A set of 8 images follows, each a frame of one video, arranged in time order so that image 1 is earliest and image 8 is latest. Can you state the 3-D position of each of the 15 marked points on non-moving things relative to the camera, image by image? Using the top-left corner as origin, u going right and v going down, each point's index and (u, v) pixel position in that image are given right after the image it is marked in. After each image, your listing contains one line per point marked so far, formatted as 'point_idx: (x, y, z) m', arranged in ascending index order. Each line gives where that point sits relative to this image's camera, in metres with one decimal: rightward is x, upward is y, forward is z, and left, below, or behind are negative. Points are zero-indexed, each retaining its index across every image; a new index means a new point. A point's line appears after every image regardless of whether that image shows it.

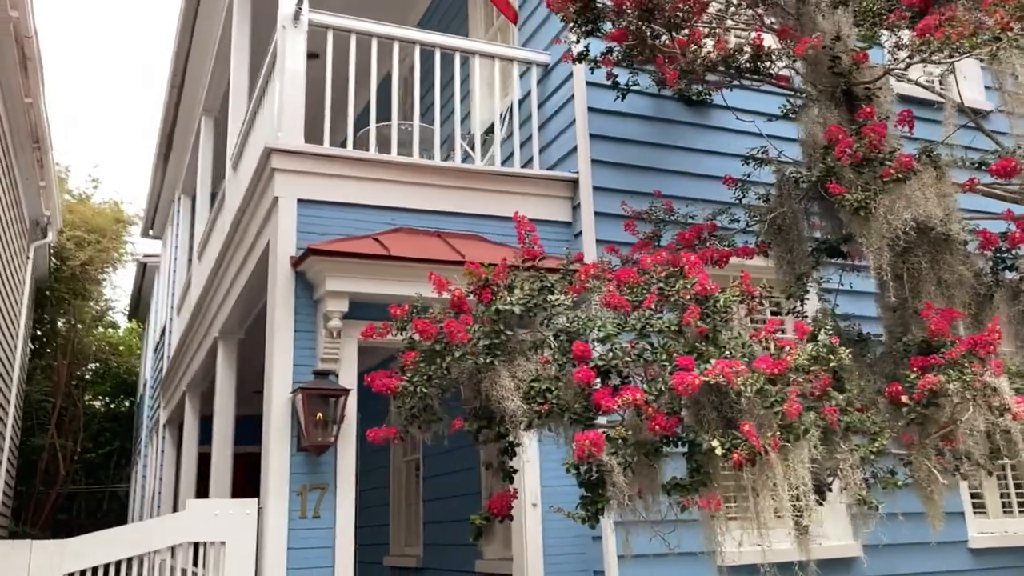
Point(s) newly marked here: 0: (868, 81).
0: (+1.6, +0.9, +3.9) m
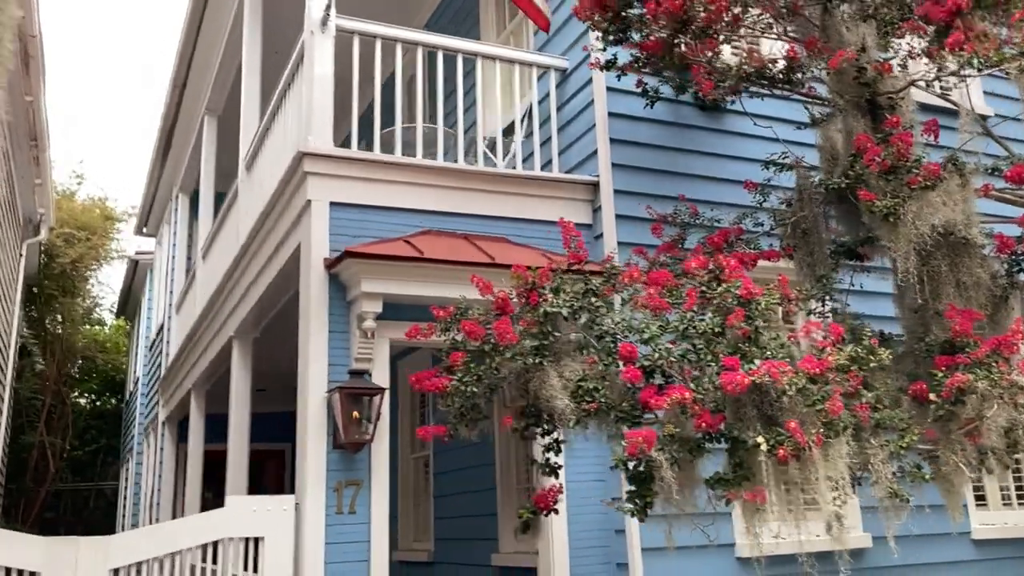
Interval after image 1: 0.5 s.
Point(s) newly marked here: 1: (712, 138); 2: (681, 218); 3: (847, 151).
0: (+1.8, +0.9, +4.1) m
1: (+1.4, +1.0, +5.9) m
2: (+1.0, +0.4, +4.9) m
3: (+1.6, +0.6, +4.0) m
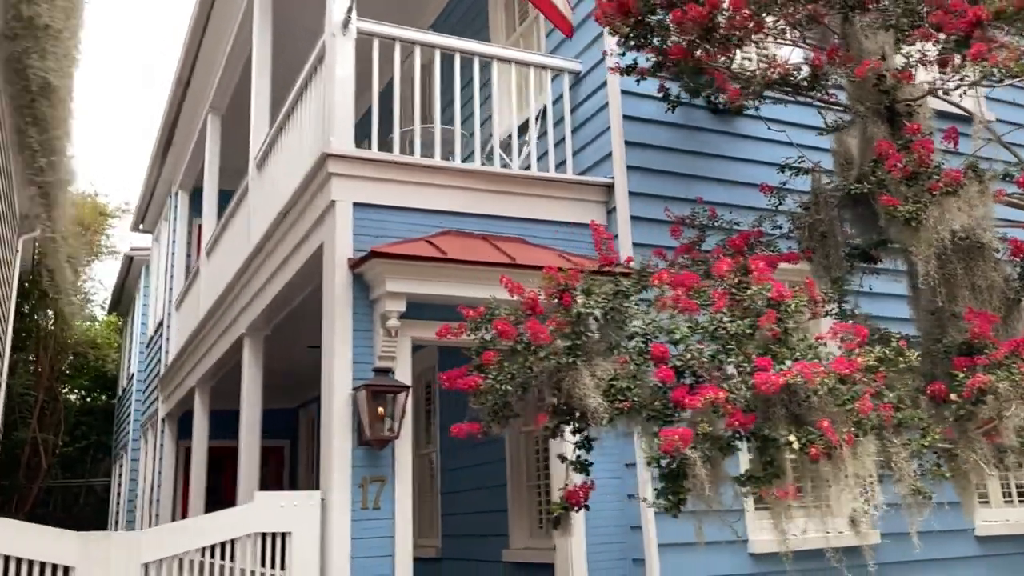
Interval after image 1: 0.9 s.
0: (+1.9, +0.9, +4.2) m
1: (+1.5, +1.0, +6.0) m
2: (+1.1, +0.4, +5.0) m
3: (+1.7, +0.6, +4.1) m
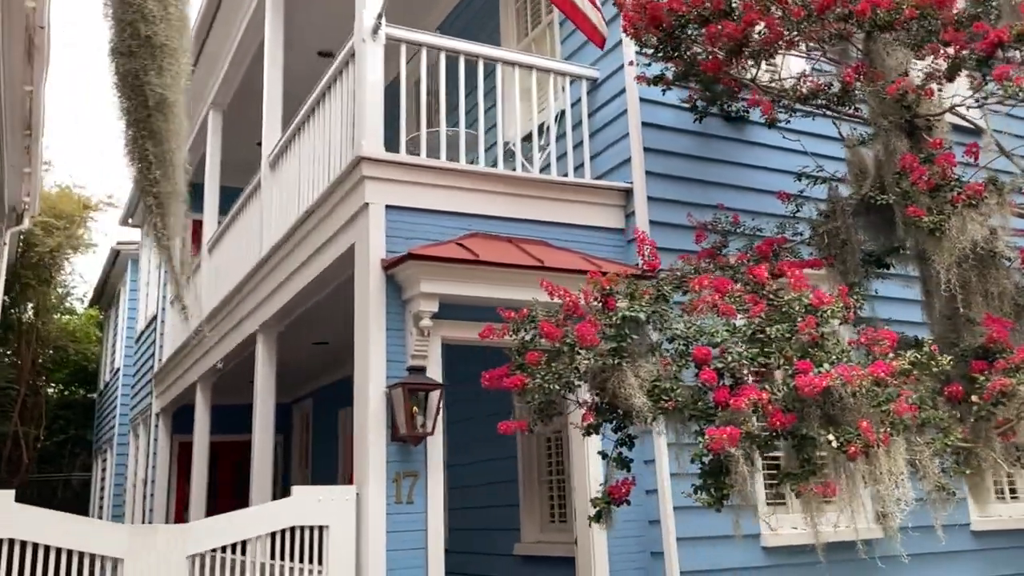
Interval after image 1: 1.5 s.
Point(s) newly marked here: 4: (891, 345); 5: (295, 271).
0: (+2.1, +0.9, +4.4) m
1: (+1.6, +1.0, +6.2) m
2: (+1.3, +0.4, +5.2) m
3: (+1.9, +0.6, +4.3) m
4: (+1.6, -0.2, +3.7) m
5: (-1.6, +0.1, +6.5) m
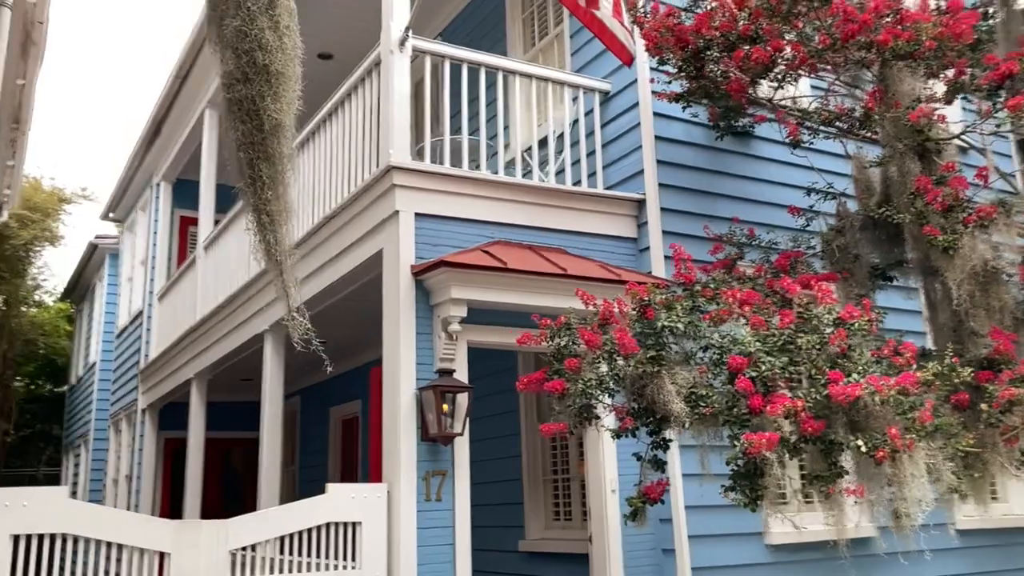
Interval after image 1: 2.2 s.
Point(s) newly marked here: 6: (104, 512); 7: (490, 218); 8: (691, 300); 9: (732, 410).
0: (+2.3, +0.8, +4.6) m
1: (+1.8, +0.9, +6.5) m
2: (+1.4, +0.3, +5.4) m
3: (+2.1, +0.5, +4.6) m
4: (+1.8, -0.3, +3.9) m
5: (-1.5, +0.1, +6.6) m
6: (-2.0, -1.1, +4.2) m
7: (-0.1, +0.5, +5.6) m
8: (+0.9, -0.1, +4.2) m
9: (+1.0, -0.5, +3.8) m
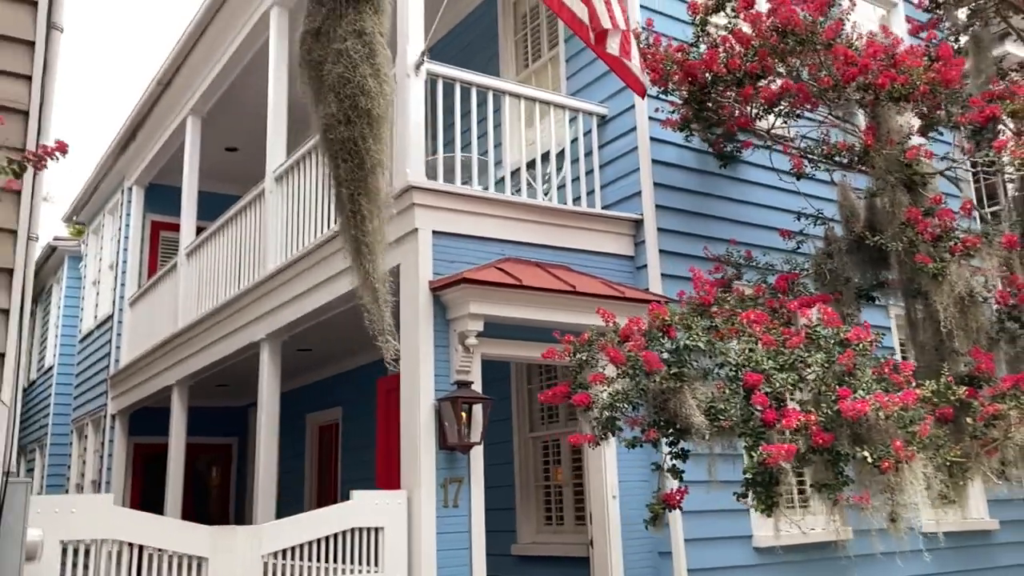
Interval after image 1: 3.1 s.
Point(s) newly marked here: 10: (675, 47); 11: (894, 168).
0: (+2.4, +0.7, +5.1) m
1: (+1.8, +0.8, +6.9) m
2: (+1.5, +0.2, +5.8) m
3: (+2.2, +0.4, +5.0) m
4: (+2.0, -0.4, +4.3) m
5: (-1.5, 0.0, +6.8) m
6: (-1.9, -1.2, +4.4) m
7: (-0.1, +0.4, +5.9) m
8: (+1.0, -0.2, +4.5) m
9: (+1.1, -0.6, +4.1) m
10: (+1.0, +1.5, +5.4) m
11: (+2.2, +0.7, +5.0) m
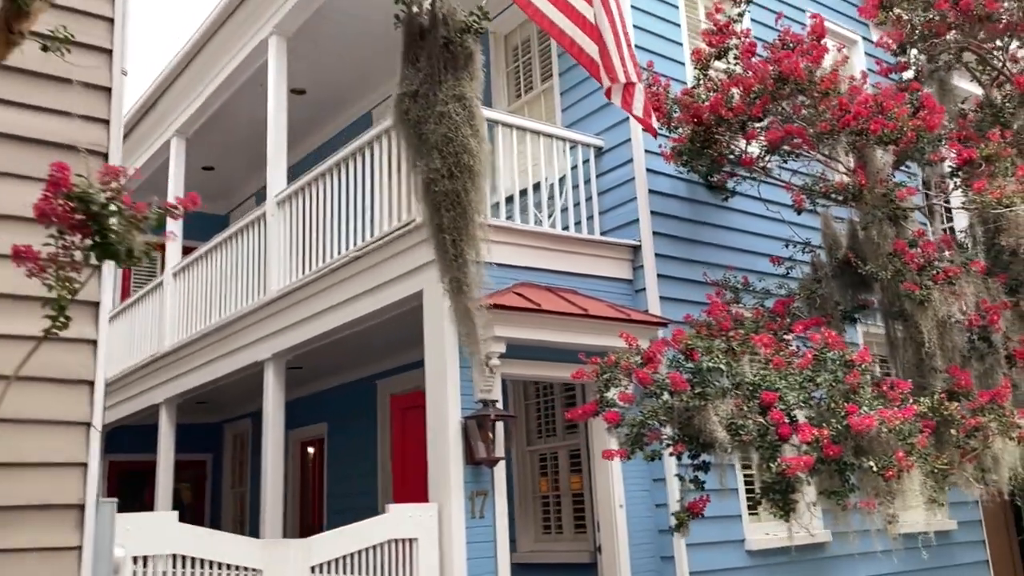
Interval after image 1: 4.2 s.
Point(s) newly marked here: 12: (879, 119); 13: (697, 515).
0: (+2.6, +0.5, +5.6) m
1: (+1.8, +0.6, +7.4) m
2: (+1.6, 0.0, +6.3) m
3: (+2.4, +0.2, +5.5) m
4: (+2.2, -0.6, +4.8) m
5: (-1.5, -0.2, +7.1) m
6: (-1.7, -1.3, +4.6) m
7: (0.0, +0.2, +6.3) m
8: (+1.2, -0.3, +4.9) m
9: (+1.4, -0.8, +4.6) m
10: (+1.2, +1.4, +5.9) m
11: (+2.4, +0.5, +5.6) m
12: (+2.3, +1.1, +5.4) m
13: (+1.0, -1.2, +4.7) m
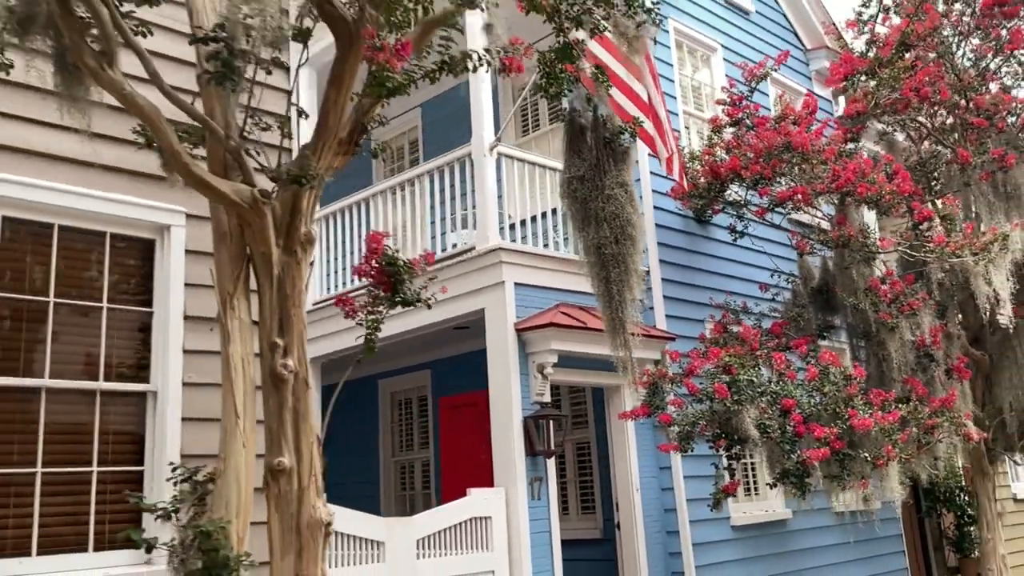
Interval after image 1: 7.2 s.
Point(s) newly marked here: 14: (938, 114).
0: (+3.0, +0.3, +7.1) m
1: (+2.0, +0.4, +8.7) m
2: (+1.9, -0.2, +7.6) m
3: (+2.8, 0.0, +7.0) m
4: (+2.7, -0.8, +6.2) m
5: (-1.2, -0.3, +8.1) m
6: (-1.1, -1.5, +5.6) m
7: (+0.4, 0.0, +7.4) m
8: (+1.7, -0.5, +6.2) m
9: (+1.9, -1.0, +5.9) m
10: (+1.6, +1.2, +7.1) m
11: (+2.8, +0.3, +7.0) m
12: (+2.8, +0.8, +6.8) m
13: (+1.5, -1.4, +6.0) m
14: (+4.3, +1.7, +8.6) m
